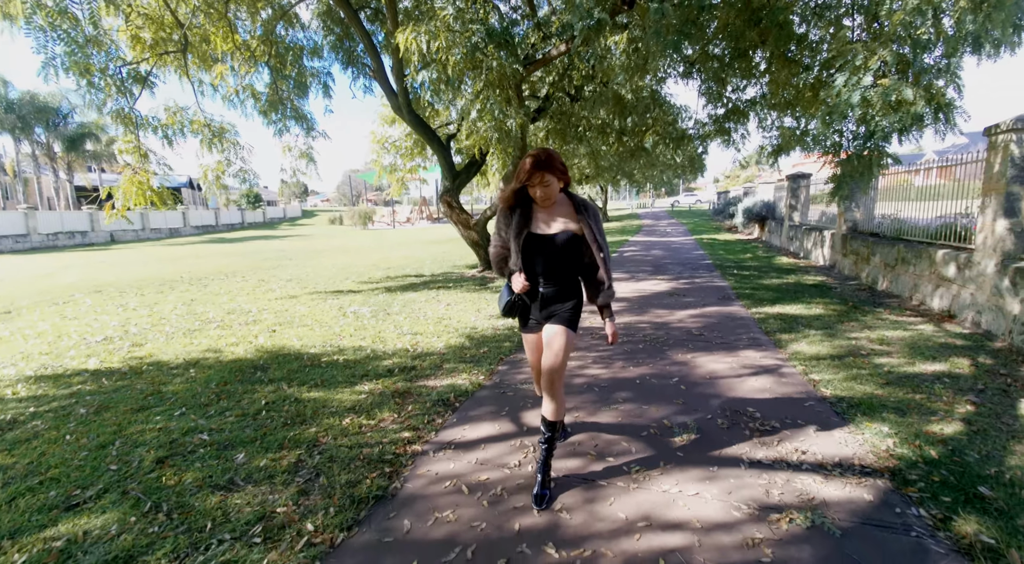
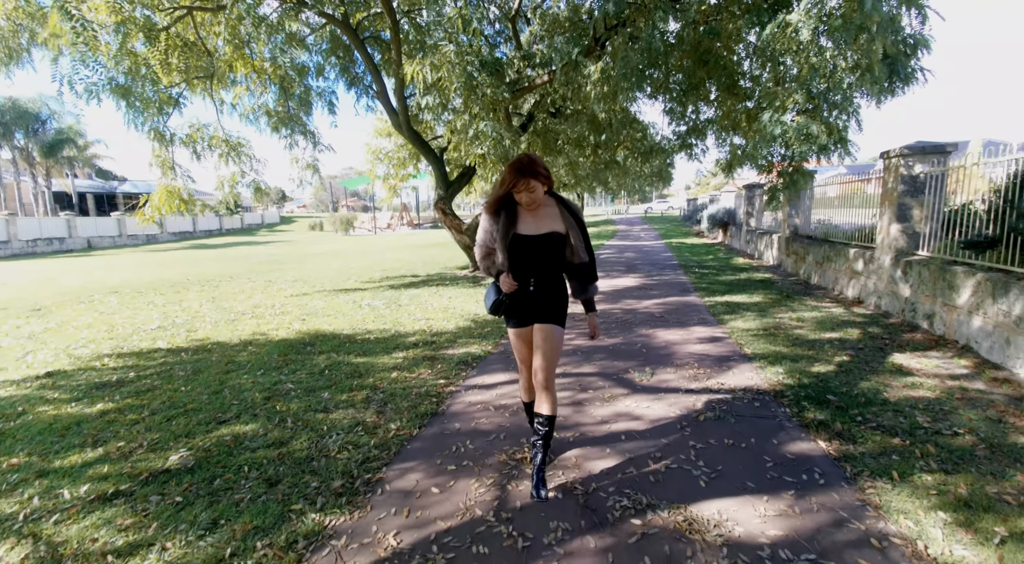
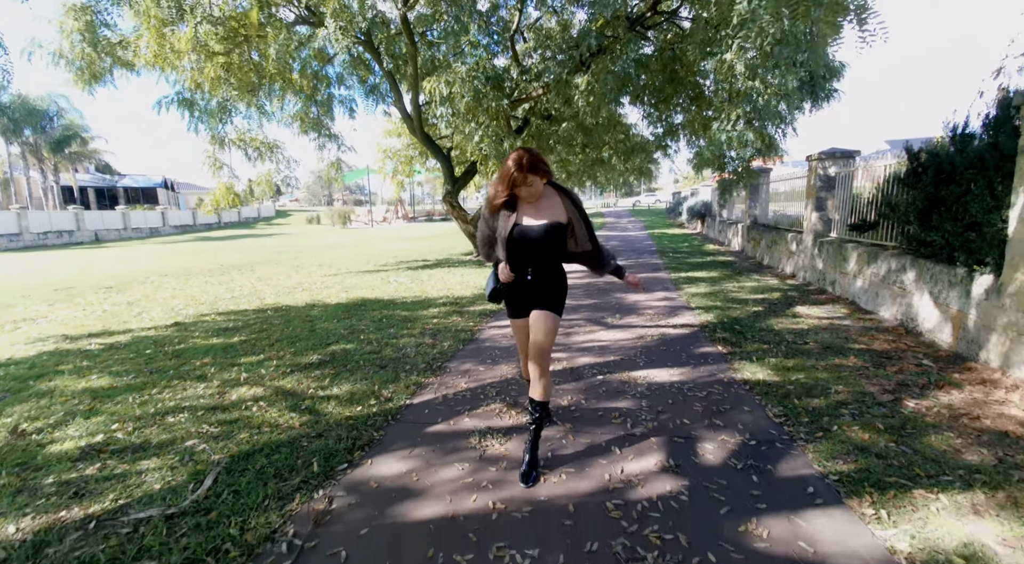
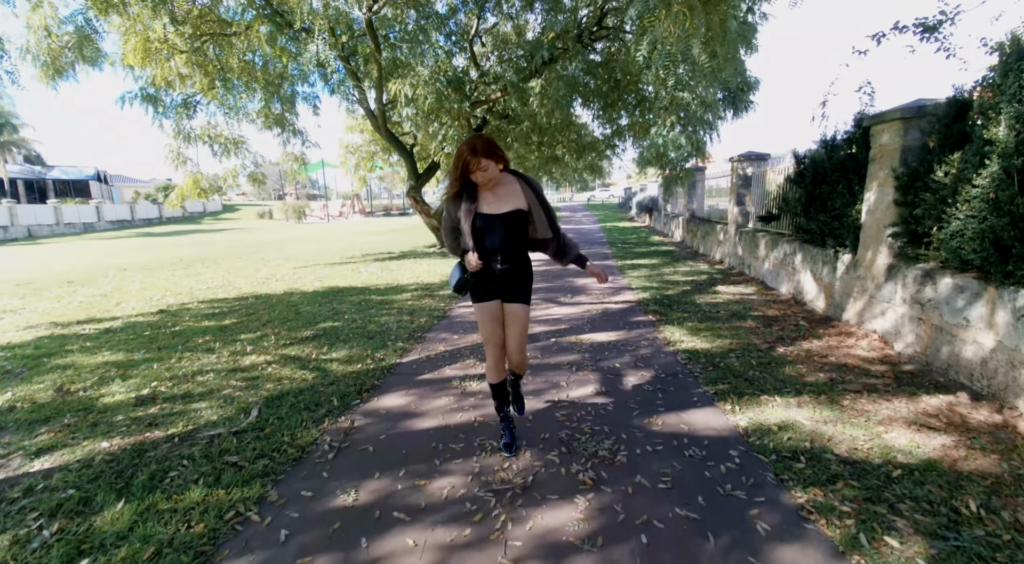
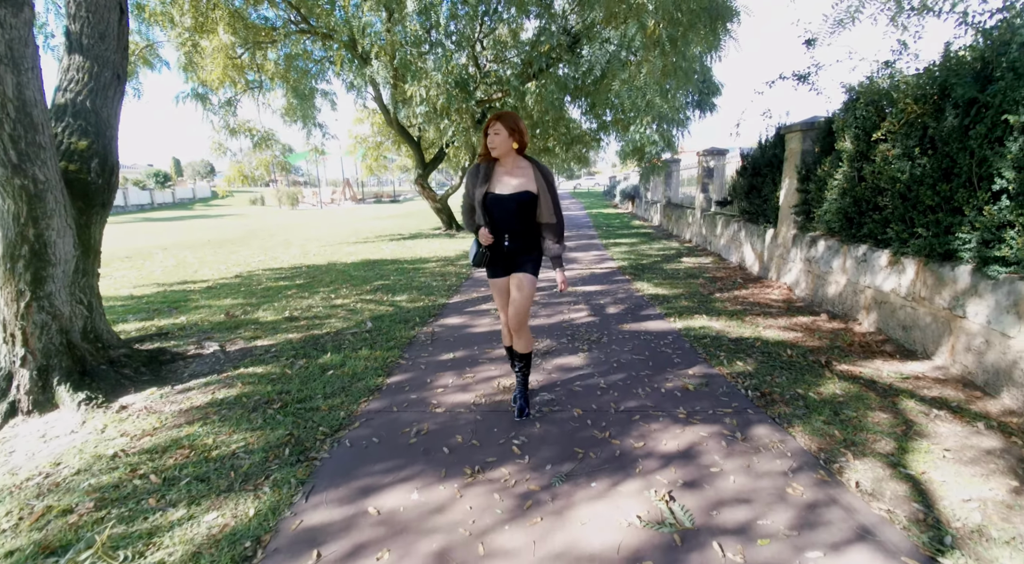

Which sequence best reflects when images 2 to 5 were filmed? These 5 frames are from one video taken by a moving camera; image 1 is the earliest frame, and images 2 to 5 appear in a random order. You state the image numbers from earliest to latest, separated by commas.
2, 3, 4, 5
